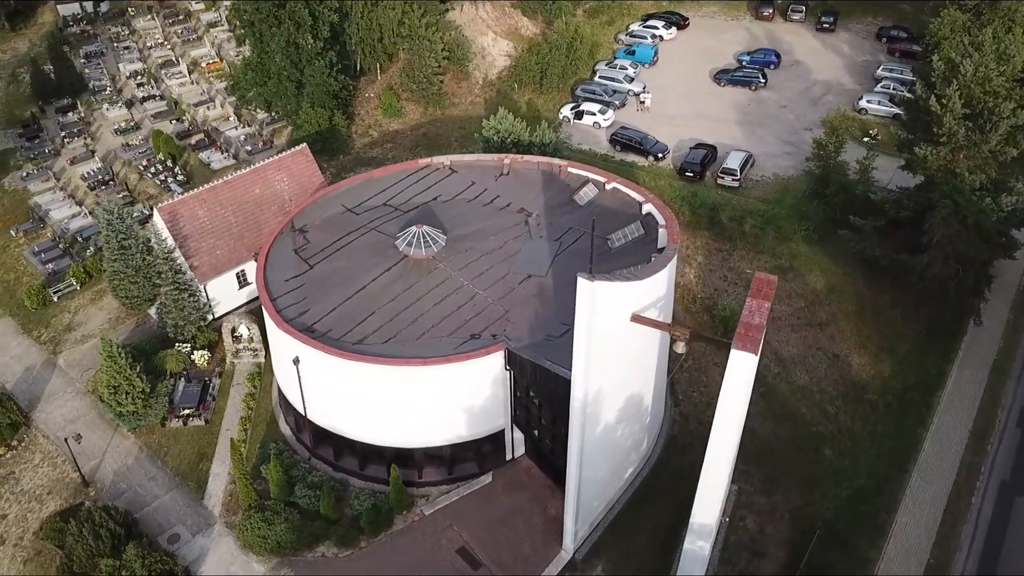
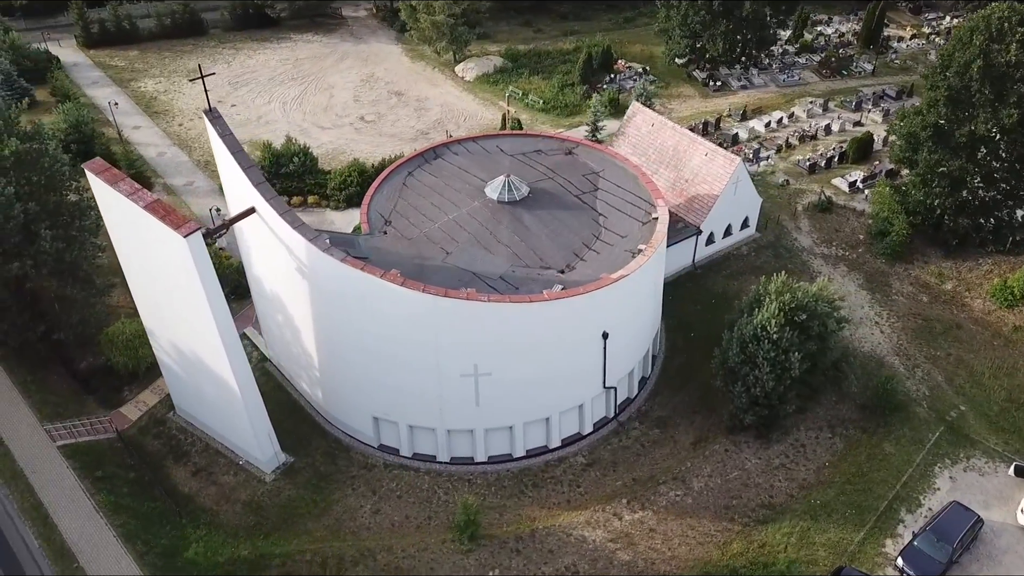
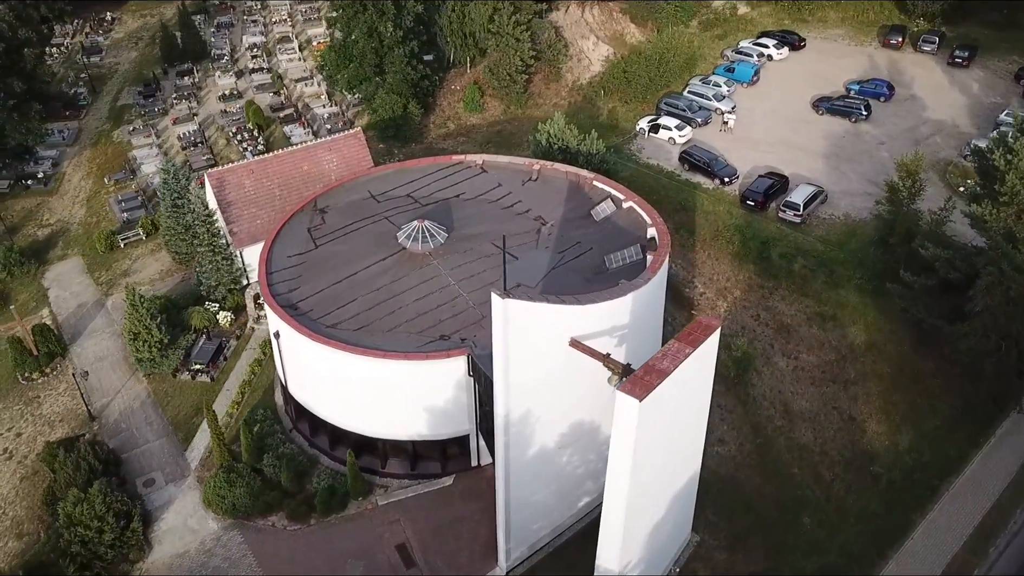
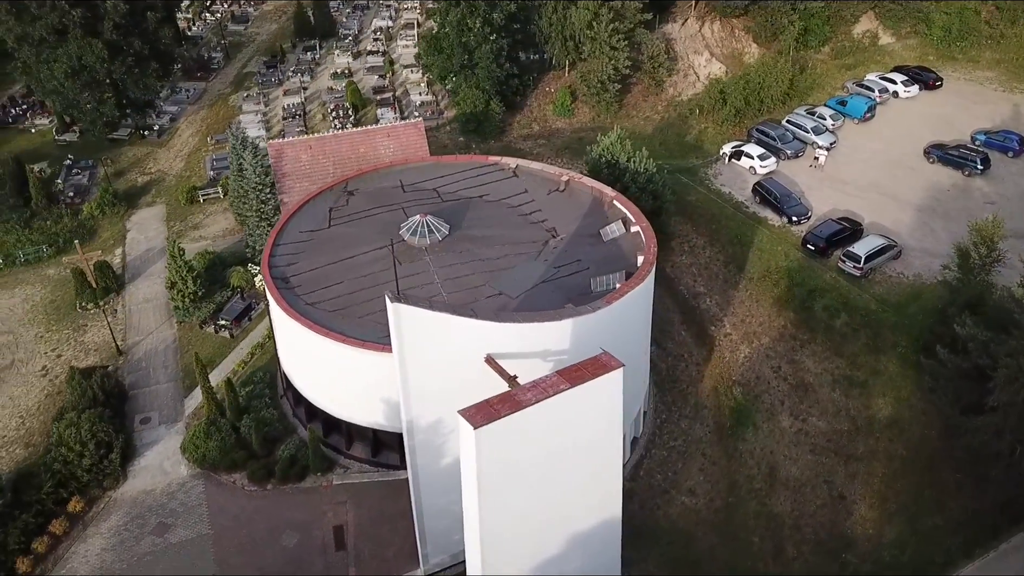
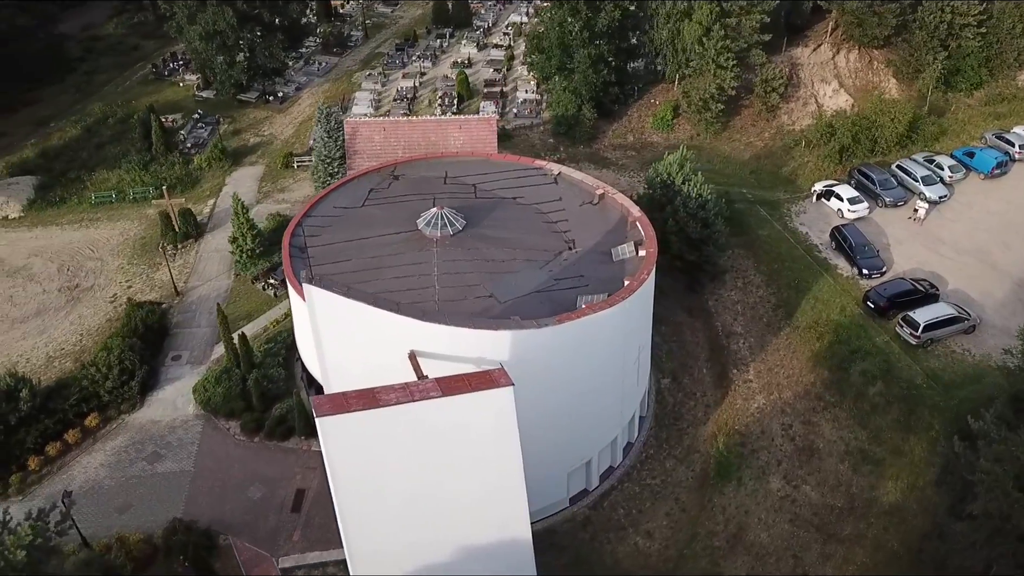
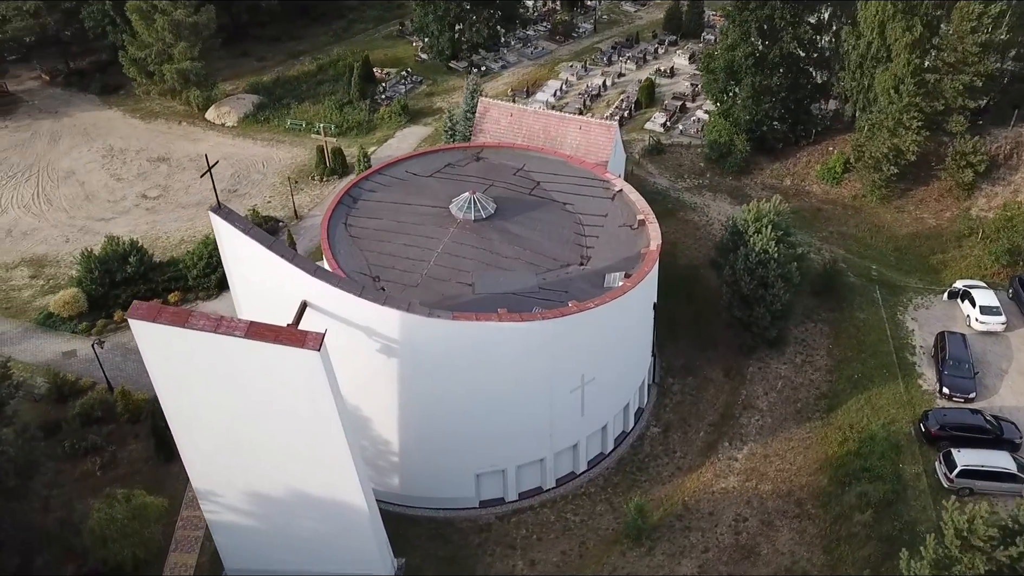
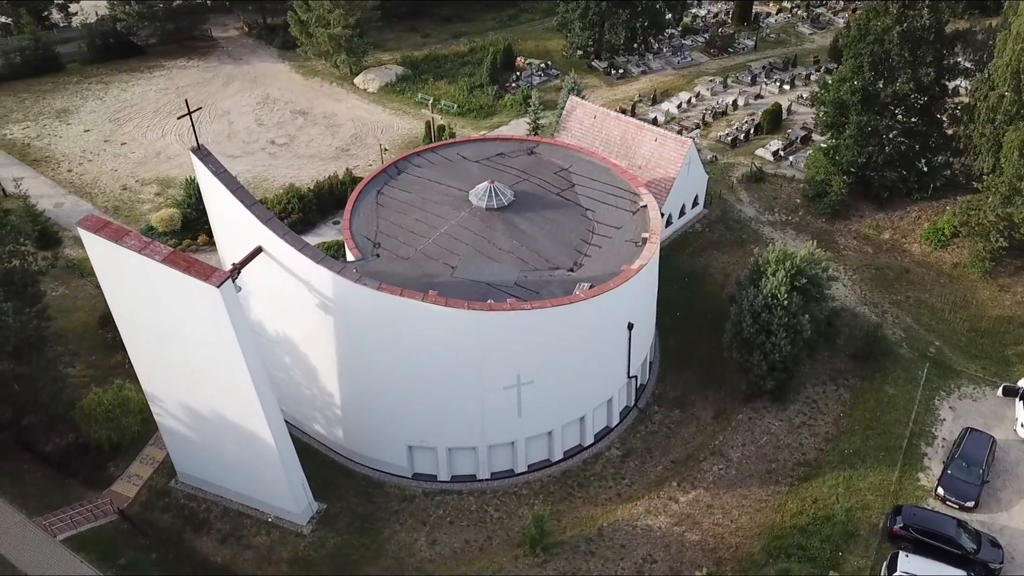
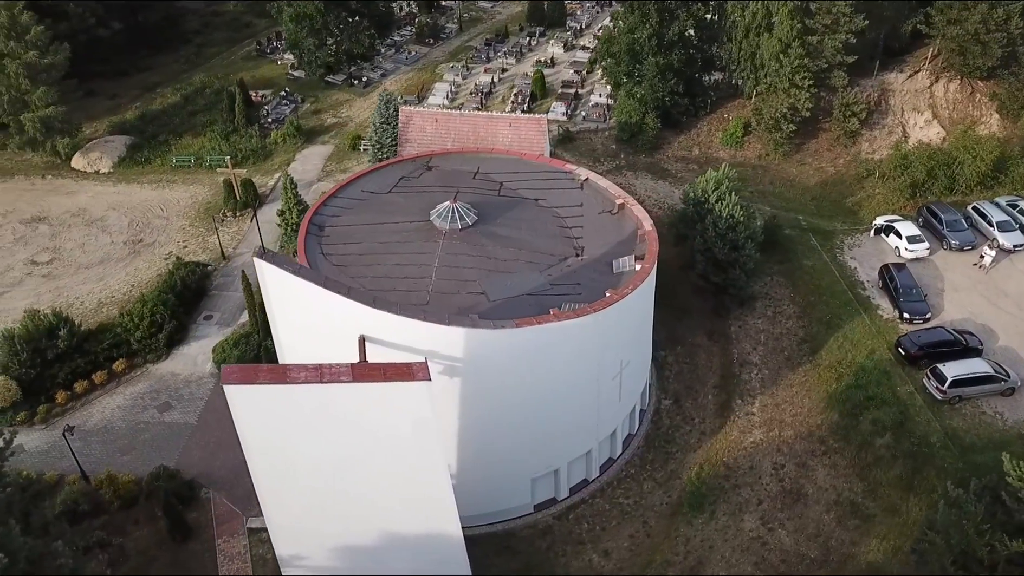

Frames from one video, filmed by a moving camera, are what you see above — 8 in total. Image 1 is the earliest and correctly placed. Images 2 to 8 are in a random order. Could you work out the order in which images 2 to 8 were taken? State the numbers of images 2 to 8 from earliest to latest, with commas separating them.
3, 4, 5, 8, 6, 7, 2
